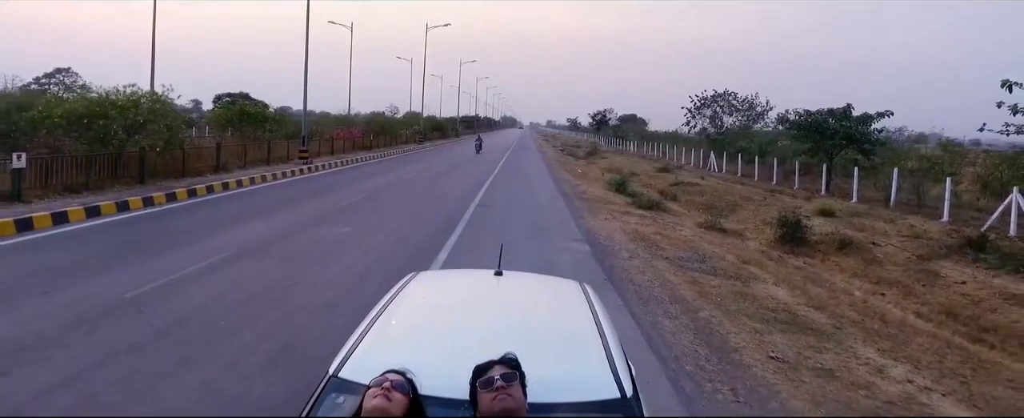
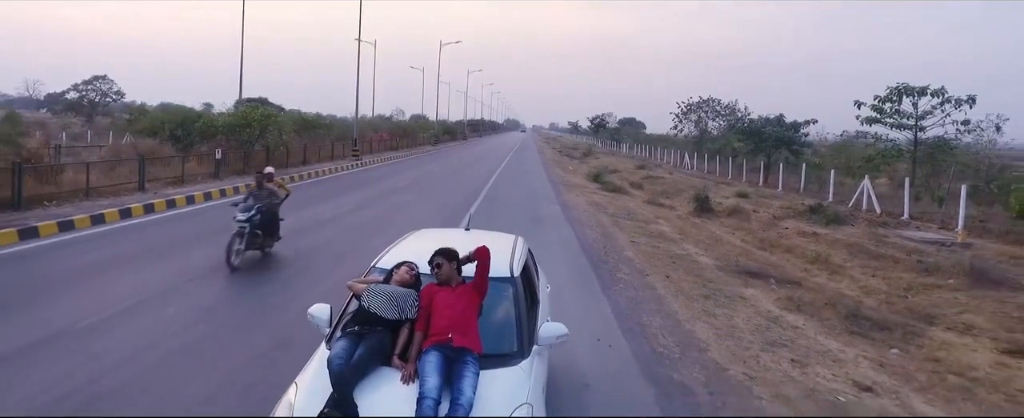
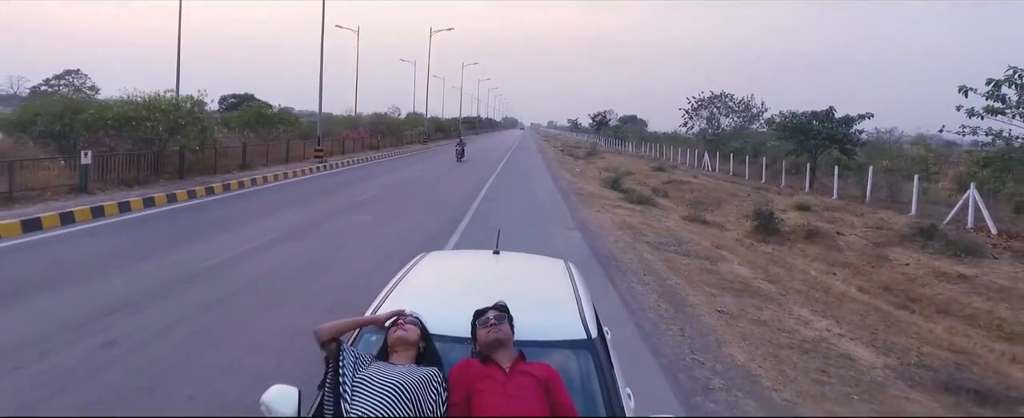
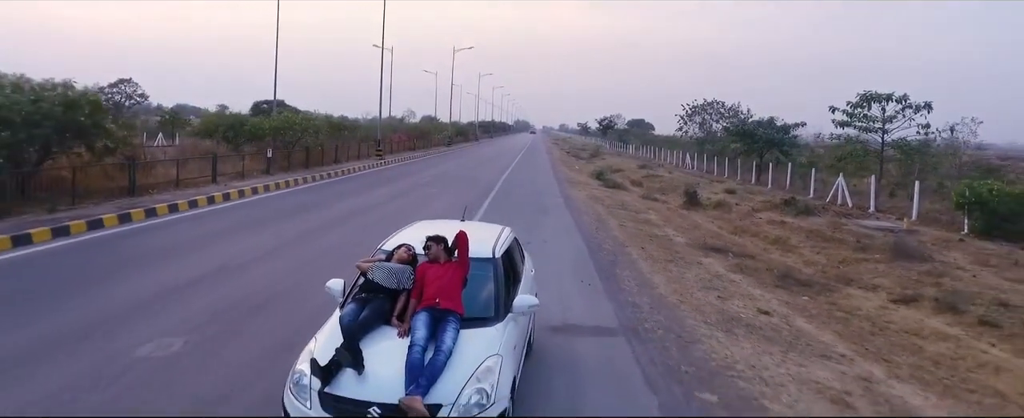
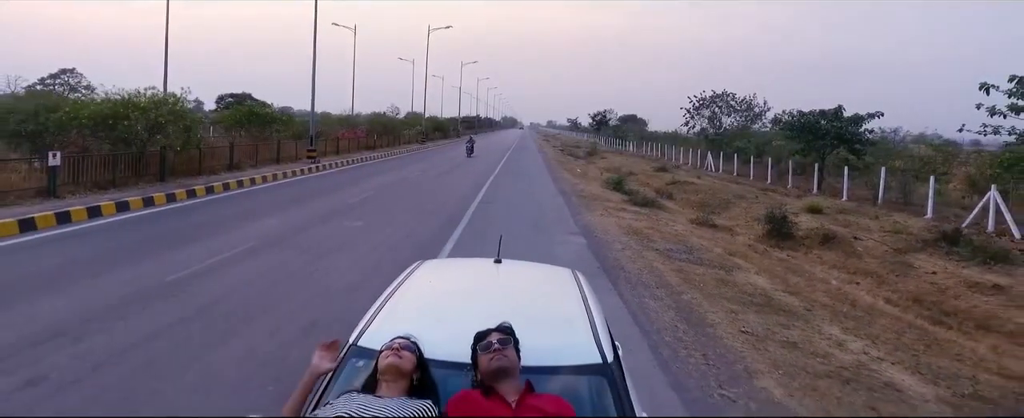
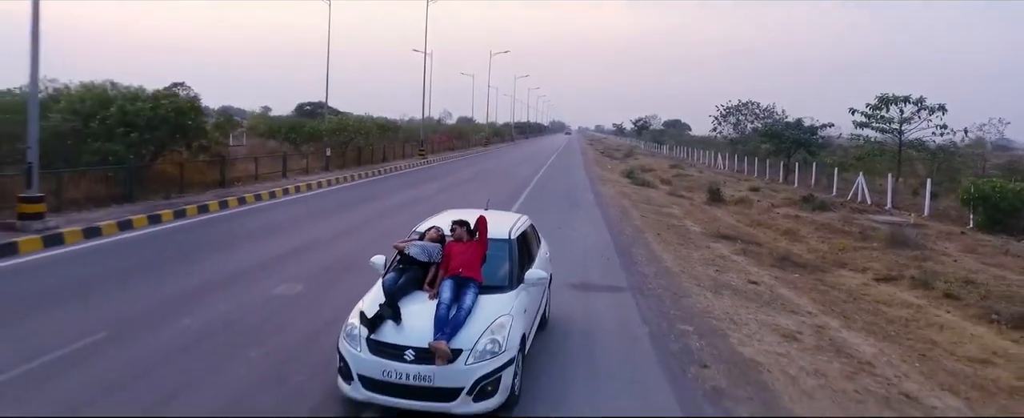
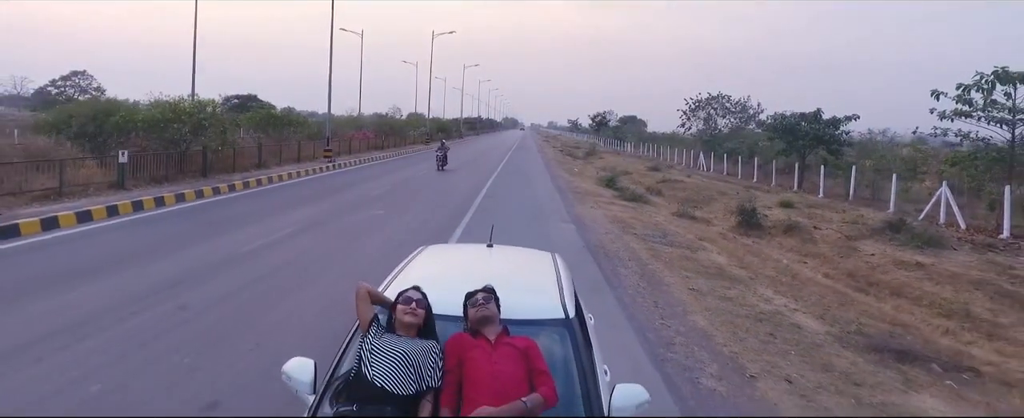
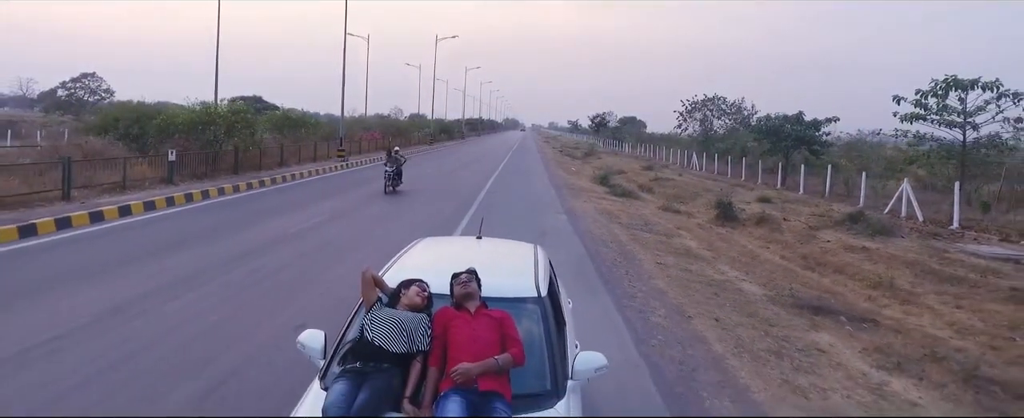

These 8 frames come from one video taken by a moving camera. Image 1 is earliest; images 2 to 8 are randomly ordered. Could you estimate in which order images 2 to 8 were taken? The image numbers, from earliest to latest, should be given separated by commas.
5, 3, 7, 8, 2, 4, 6
